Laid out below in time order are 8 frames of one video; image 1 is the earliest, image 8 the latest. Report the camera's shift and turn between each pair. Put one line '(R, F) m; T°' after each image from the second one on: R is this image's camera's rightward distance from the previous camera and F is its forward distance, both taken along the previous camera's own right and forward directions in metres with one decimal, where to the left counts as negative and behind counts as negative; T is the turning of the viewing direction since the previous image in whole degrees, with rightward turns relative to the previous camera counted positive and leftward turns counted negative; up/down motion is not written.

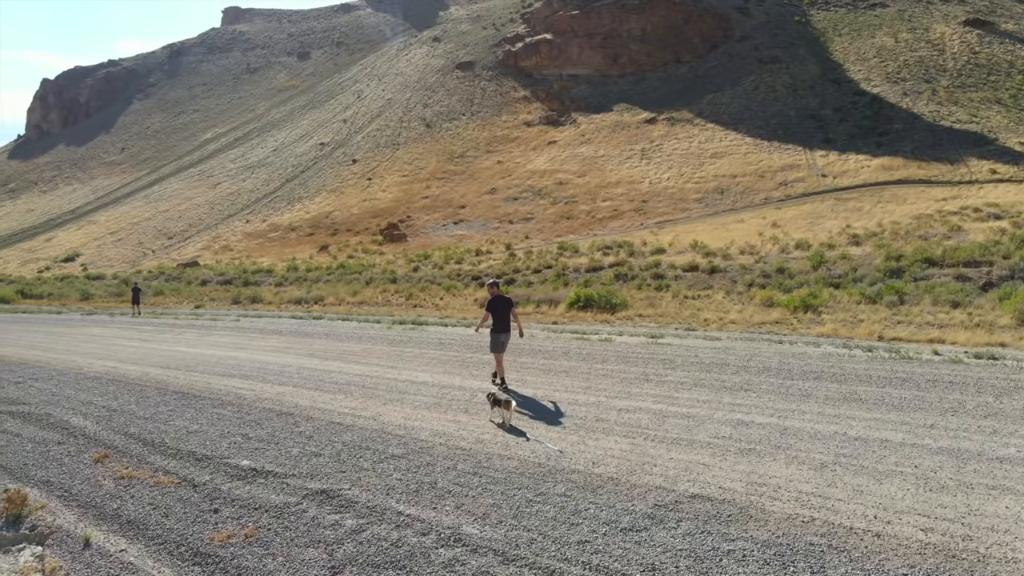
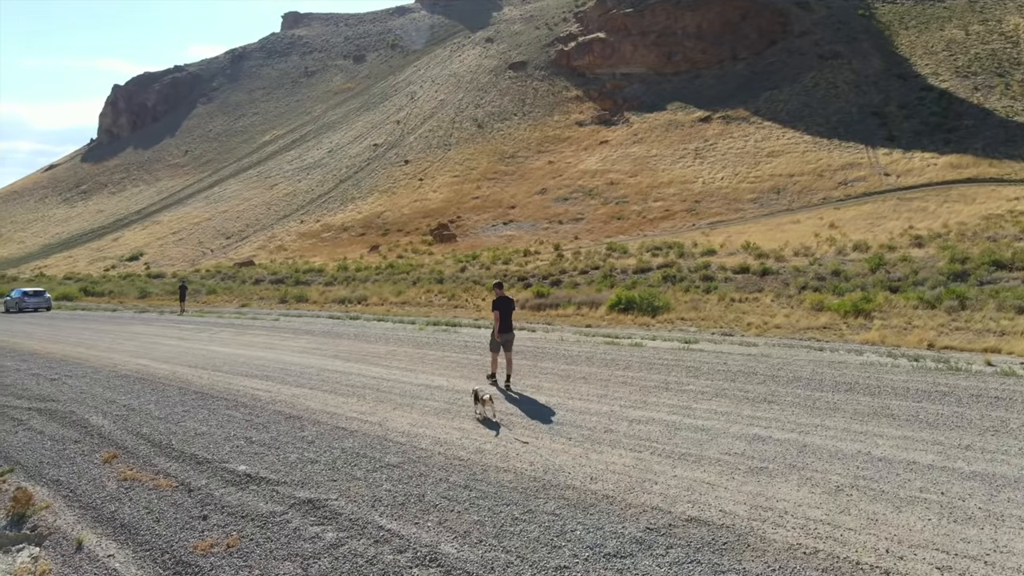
(+0.4, +0.3) m; -4°
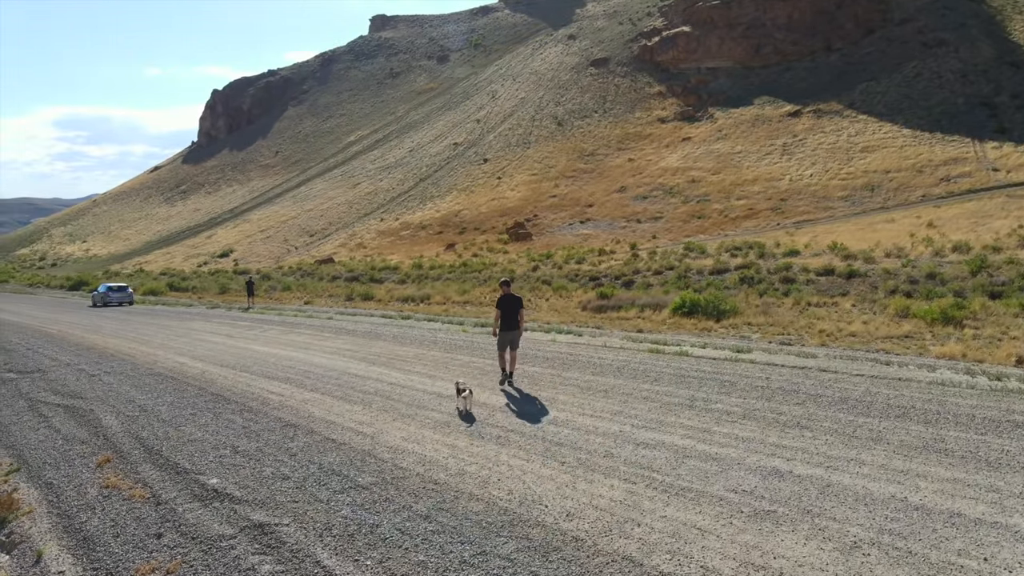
(+0.8, +0.7) m; -6°
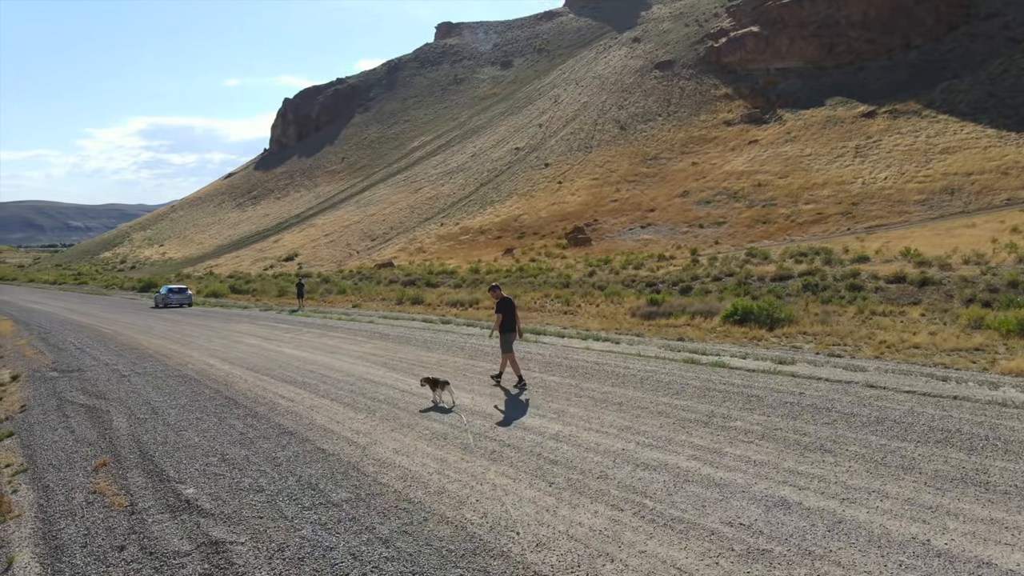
(+0.6, +0.5) m; -5°
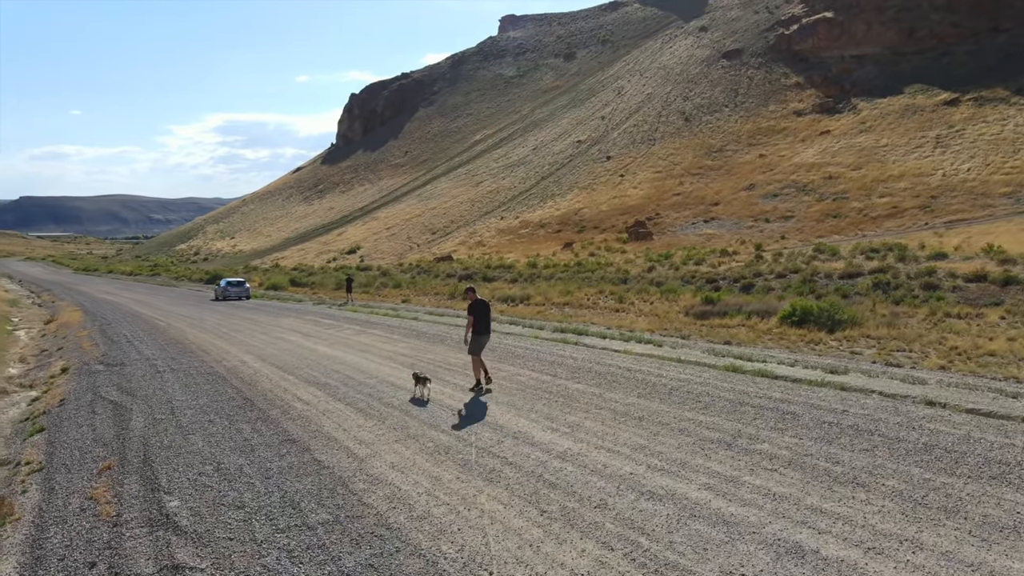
(+0.5, +0.5) m; -5°
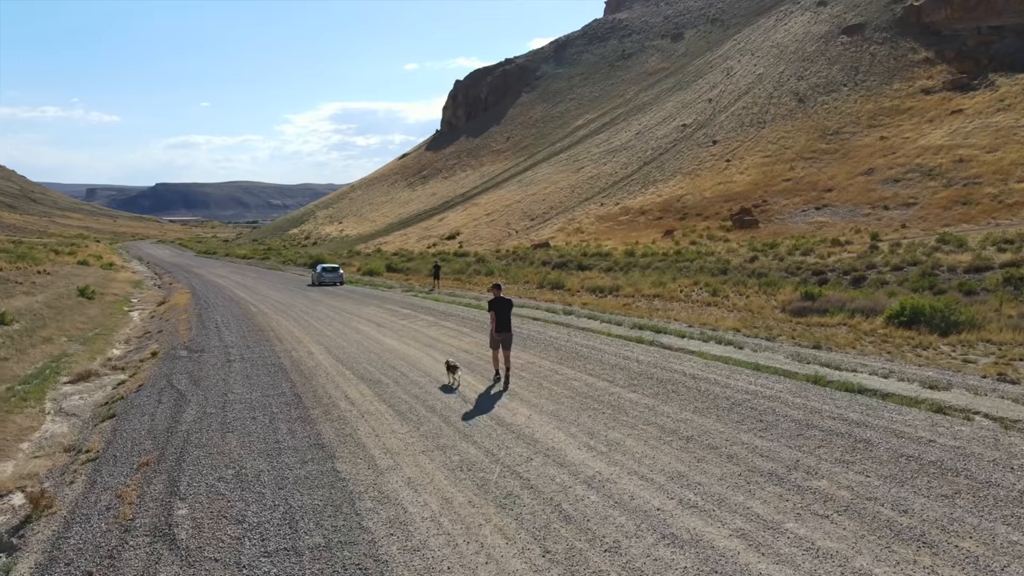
(+0.6, +0.6) m; -8°
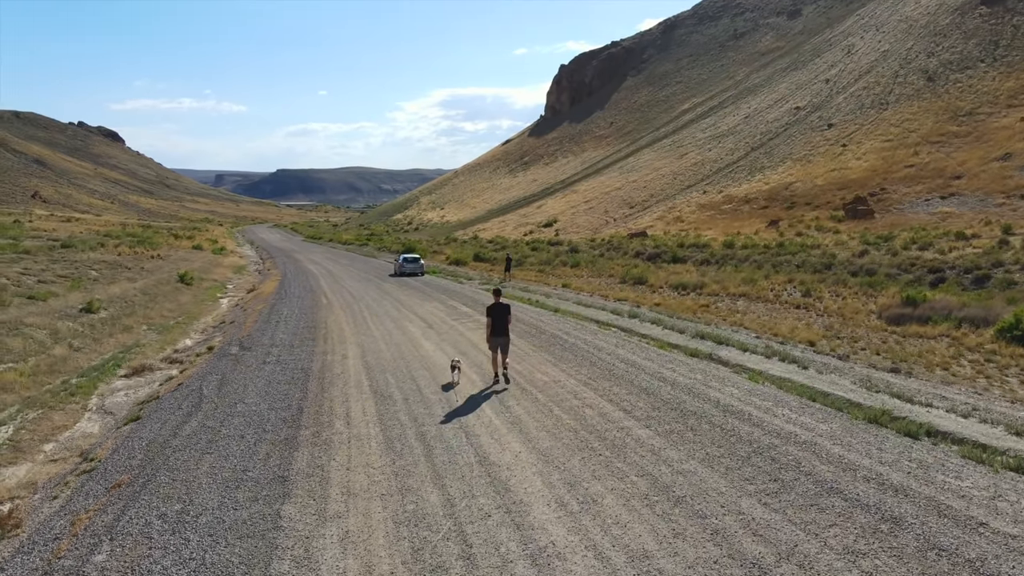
(+1.1, +0.9) m; -8°
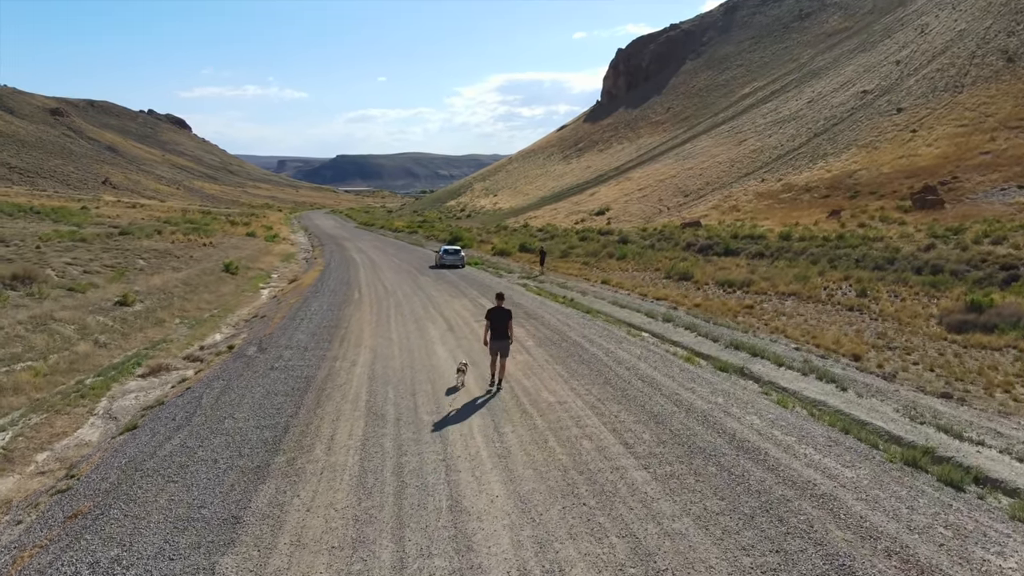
(+0.6, +0.7) m; -4°
